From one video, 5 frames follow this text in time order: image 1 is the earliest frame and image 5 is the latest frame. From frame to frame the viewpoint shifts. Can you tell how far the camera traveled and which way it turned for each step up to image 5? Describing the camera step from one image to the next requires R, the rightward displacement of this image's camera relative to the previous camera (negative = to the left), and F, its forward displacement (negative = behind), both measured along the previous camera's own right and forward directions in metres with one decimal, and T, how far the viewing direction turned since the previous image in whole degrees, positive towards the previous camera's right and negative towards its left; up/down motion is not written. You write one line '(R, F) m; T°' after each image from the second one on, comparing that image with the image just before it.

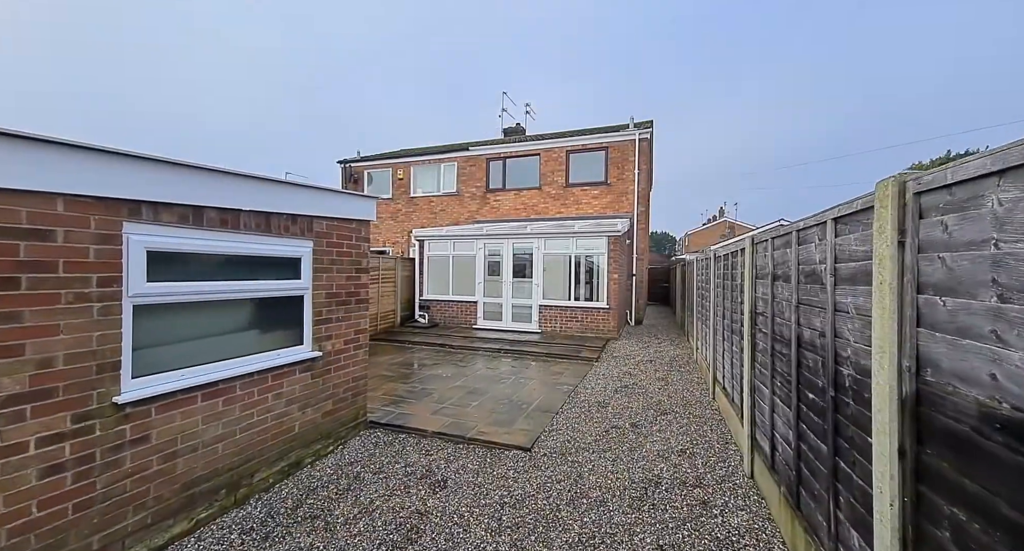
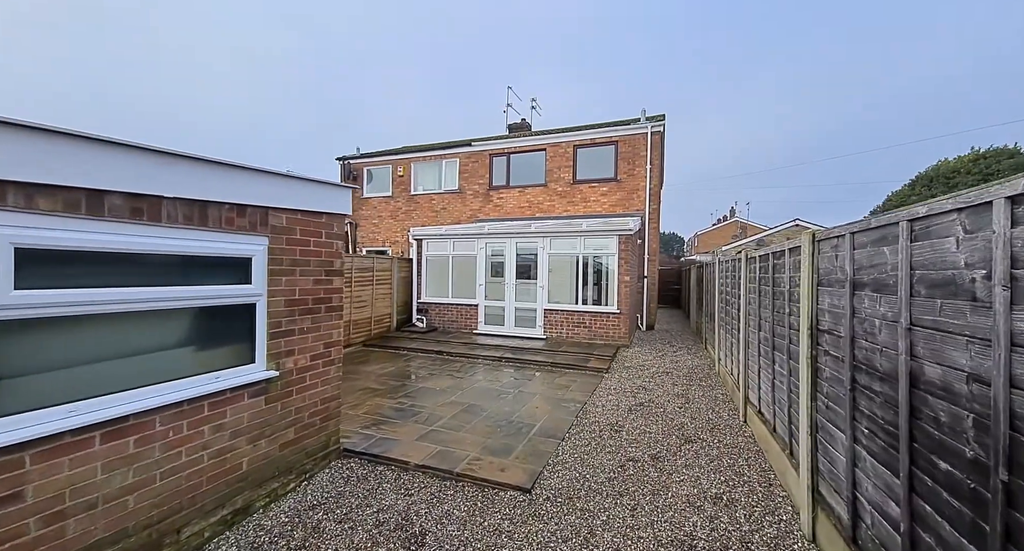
(+0.1, +0.7) m; -1°
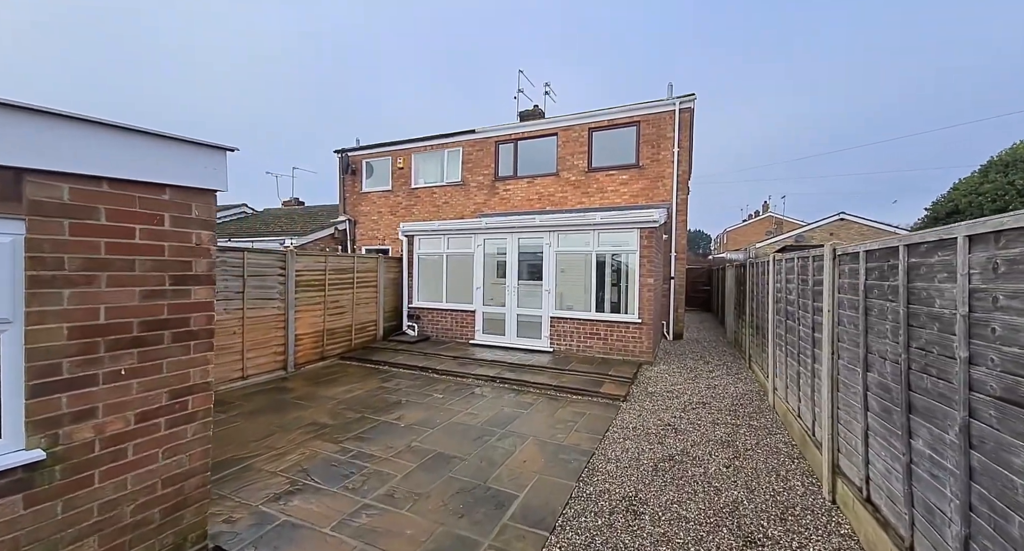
(+0.4, +1.4) m; -3°
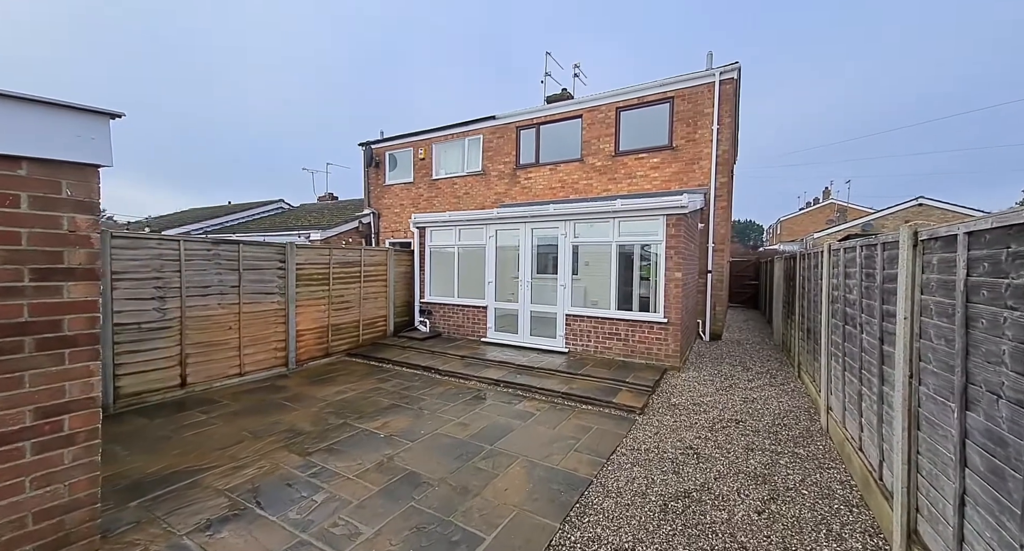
(+0.5, +0.6) m; -6°
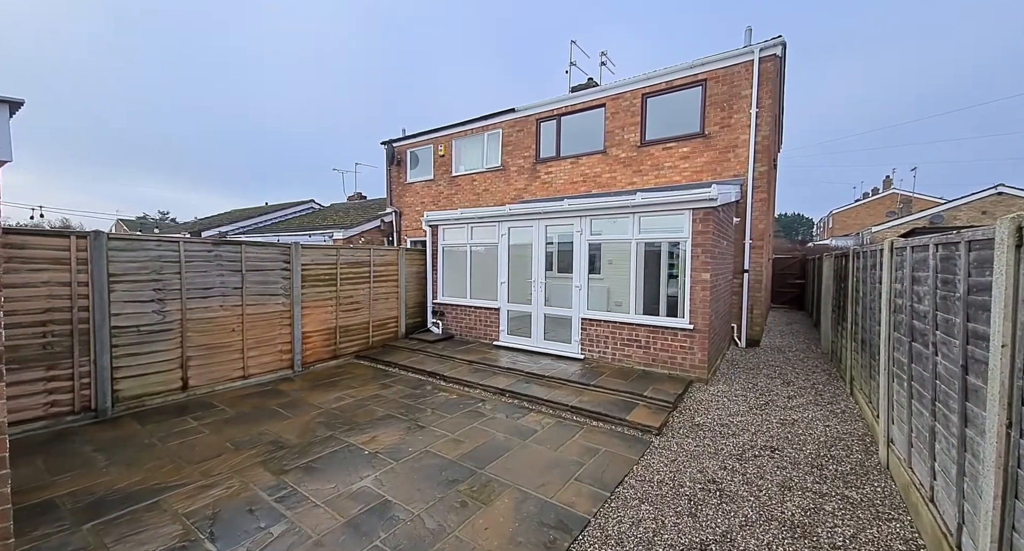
(+0.3, +0.5) m; -5°
